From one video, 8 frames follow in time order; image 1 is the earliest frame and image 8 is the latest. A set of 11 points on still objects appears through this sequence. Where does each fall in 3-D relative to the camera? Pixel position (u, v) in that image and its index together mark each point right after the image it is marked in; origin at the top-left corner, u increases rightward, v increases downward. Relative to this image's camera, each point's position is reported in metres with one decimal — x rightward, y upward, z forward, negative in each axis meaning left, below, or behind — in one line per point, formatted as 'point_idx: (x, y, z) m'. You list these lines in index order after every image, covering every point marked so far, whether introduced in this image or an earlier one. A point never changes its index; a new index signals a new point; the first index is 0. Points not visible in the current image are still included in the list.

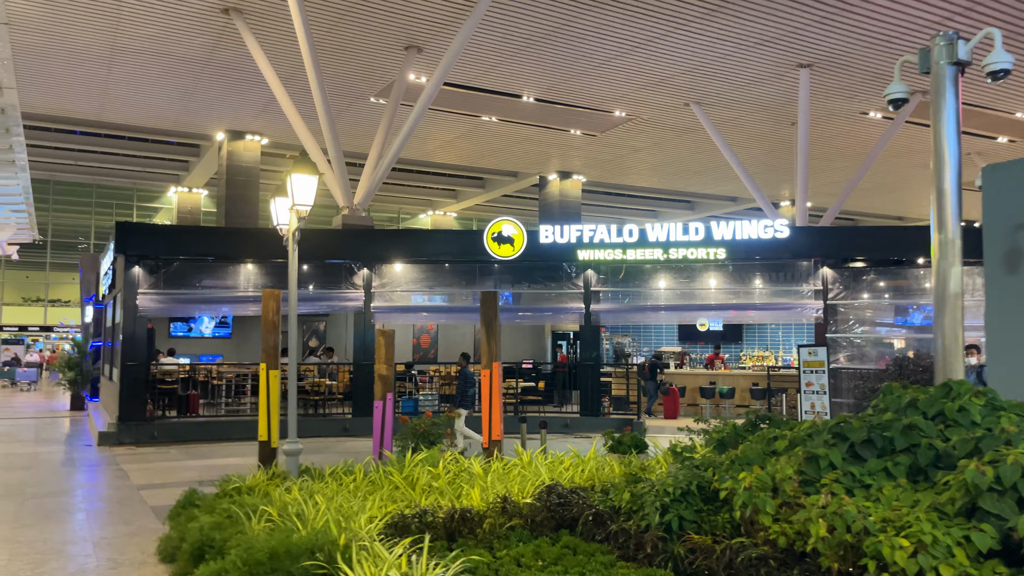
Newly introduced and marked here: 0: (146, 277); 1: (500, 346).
0: (-6.7, +0.2, +14.9) m
1: (-0.1, -0.5, +7.3) m
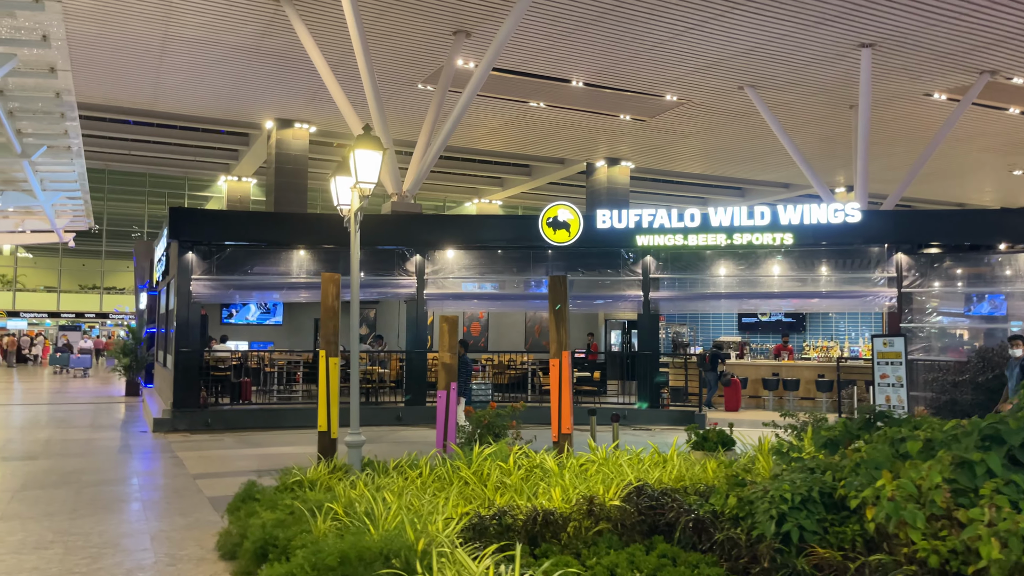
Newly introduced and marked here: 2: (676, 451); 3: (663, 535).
0: (-5.7, +0.5, +14.8) m
1: (+0.5, -0.4, +6.9) m
2: (+1.2, -1.2, +5.7) m
3: (+0.8, -1.3, +4.2) m
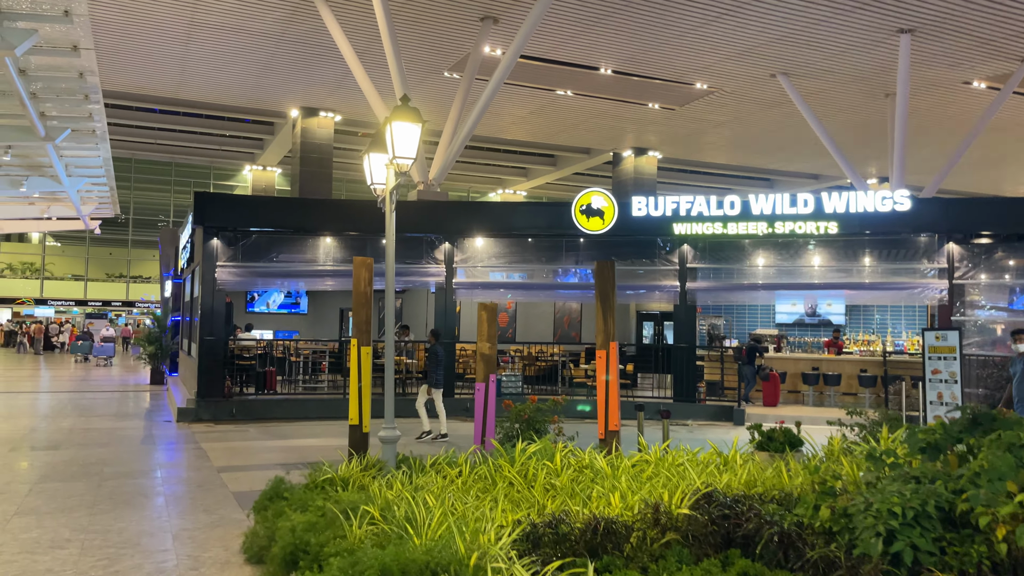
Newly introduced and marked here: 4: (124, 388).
0: (-5.1, +0.7, +14.5) m
1: (+0.8, -0.3, +6.4) m
2: (+1.5, -1.1, +5.2) m
3: (+1.0, -1.2, +3.7) m
4: (-9.1, -2.4, +19.2) m
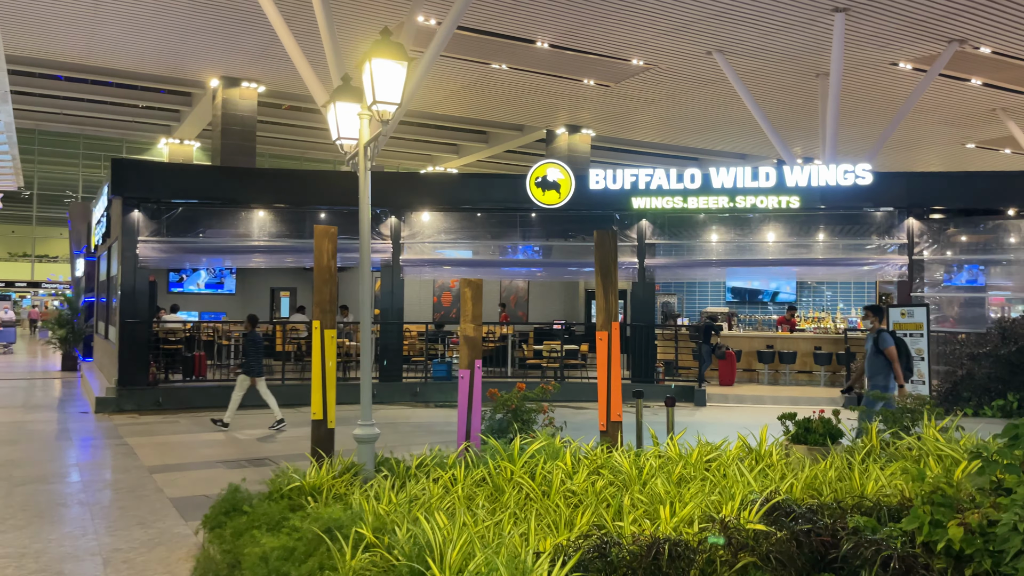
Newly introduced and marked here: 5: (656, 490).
0: (-5.9, +1.1, +13.2) m
1: (+0.7, -0.1, +5.7) m
2: (+1.5, -0.9, +4.6) m
3: (+1.2, -1.1, +3.0) m
4: (-10.3, -1.9, +17.5) m
5: (+0.7, -1.0, +3.9) m
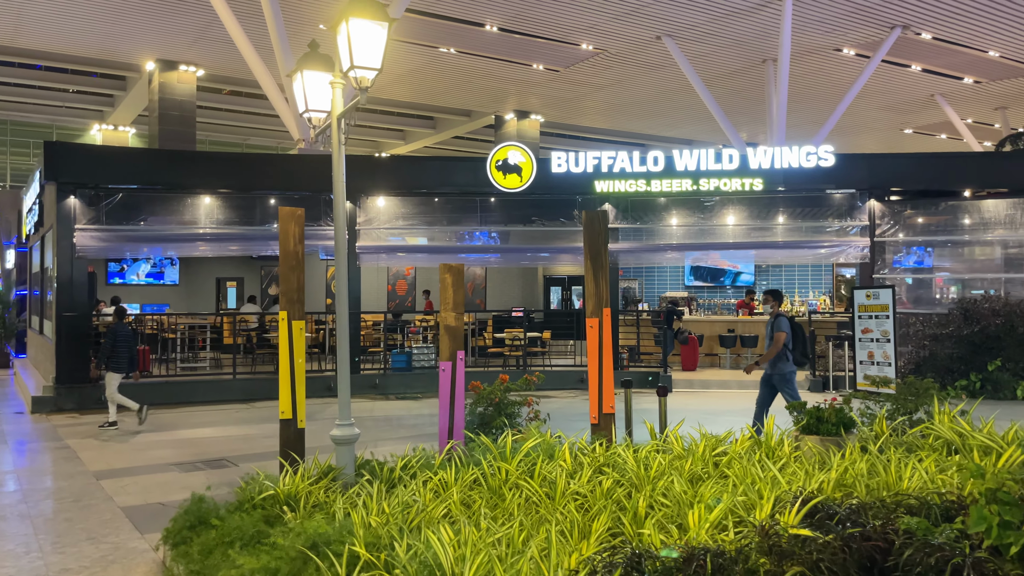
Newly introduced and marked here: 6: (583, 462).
0: (-6.5, +1.2, +12.4) m
1: (+0.6, 0.0, +5.3) m
2: (+1.5, -0.8, +4.3) m
3: (+1.3, -1.0, +2.8) m
4: (-11.2, -1.8, +16.5) m
5: (+0.7, -0.9, +3.6) m
6: (+0.4, -0.9, +4.3) m
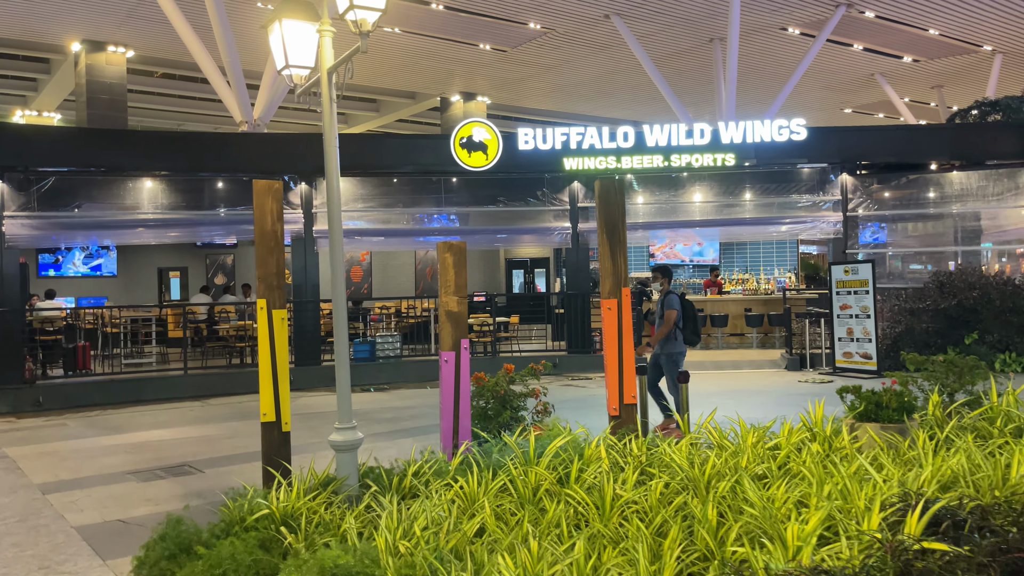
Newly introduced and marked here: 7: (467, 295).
0: (-7.0, +1.3, +11.4) m
1: (+0.7, +0.2, +4.8) m
2: (+1.6, -0.7, +3.9) m
3: (+1.5, -0.9, +2.3) m
4: (-11.8, -1.7, +15.2) m
5: (+0.9, -0.8, +3.1) m
6: (+0.5, -0.8, +3.8) m
7: (-0.3, 0.0, +4.8) m
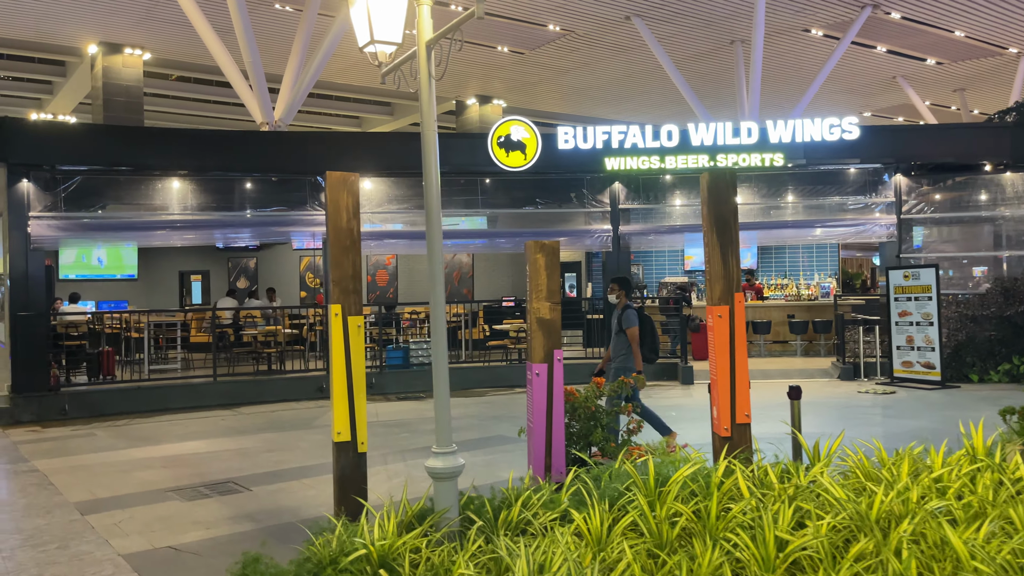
0: (-6.4, +1.3, +11.0) m
1: (+1.2, +0.1, +4.3) m
2: (+2.1, -0.7, +3.4) m
3: (+2.0, -0.9, +1.8) m
4: (-11.2, -1.7, +14.8) m
5: (+1.4, -0.8, +2.6) m
6: (+1.0, -0.8, +3.3) m
7: (+0.2, -0.1, +4.3) m
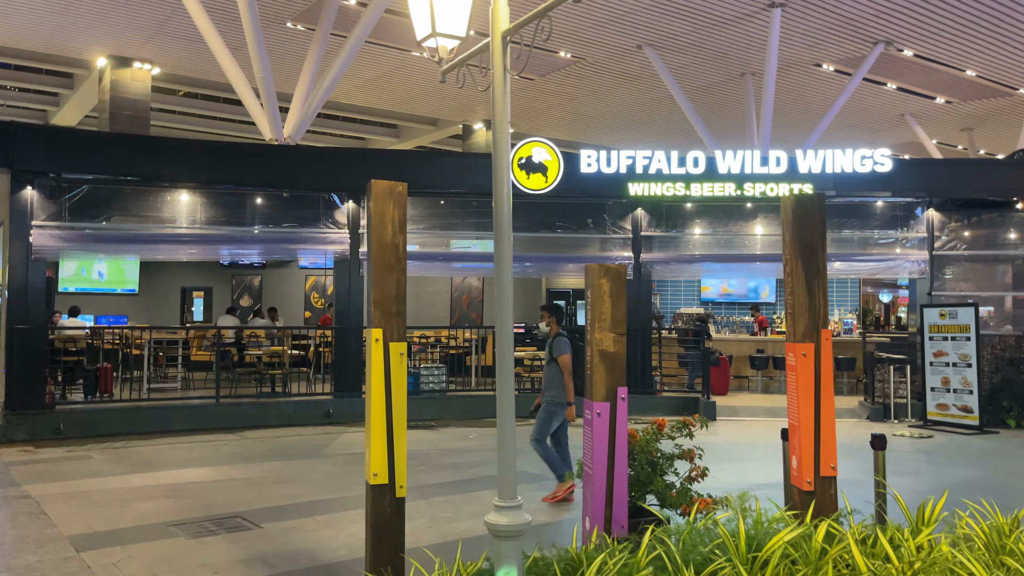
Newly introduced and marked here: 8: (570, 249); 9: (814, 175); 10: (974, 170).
0: (-6.1, +1.1, +10.5) m
1: (+1.5, 0.0, +3.9) m
2: (+2.4, -0.9, +2.9) m
3: (+2.3, -1.0, +1.4) m
4: (-11.0, -1.9, +14.3) m
5: (+1.7, -0.9, +2.2) m
6: (+1.3, -1.0, +2.8) m
7: (+0.5, -0.2, +3.9) m
8: (+0.9, +0.6, +13.0) m
9: (+4.6, +1.7, +12.3) m
10: (+7.2, +1.8, +12.5) m
